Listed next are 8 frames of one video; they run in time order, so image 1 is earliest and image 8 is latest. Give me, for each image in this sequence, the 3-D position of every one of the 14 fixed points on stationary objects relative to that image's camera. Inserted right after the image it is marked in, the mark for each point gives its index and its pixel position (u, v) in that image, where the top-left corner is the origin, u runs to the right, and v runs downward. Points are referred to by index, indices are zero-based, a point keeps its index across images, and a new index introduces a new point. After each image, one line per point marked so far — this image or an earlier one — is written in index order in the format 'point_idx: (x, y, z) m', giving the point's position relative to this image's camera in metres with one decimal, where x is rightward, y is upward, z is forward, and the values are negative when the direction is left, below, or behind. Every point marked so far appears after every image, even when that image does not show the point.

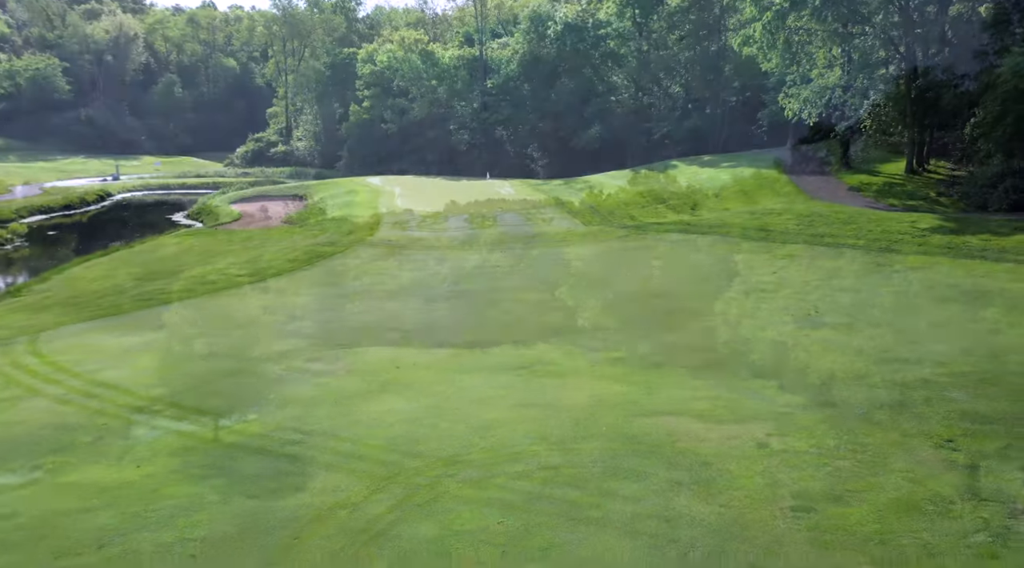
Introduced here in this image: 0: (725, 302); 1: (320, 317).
0: (+5.3, -0.5, +19.8) m
1: (-4.7, -0.8, +19.5) m
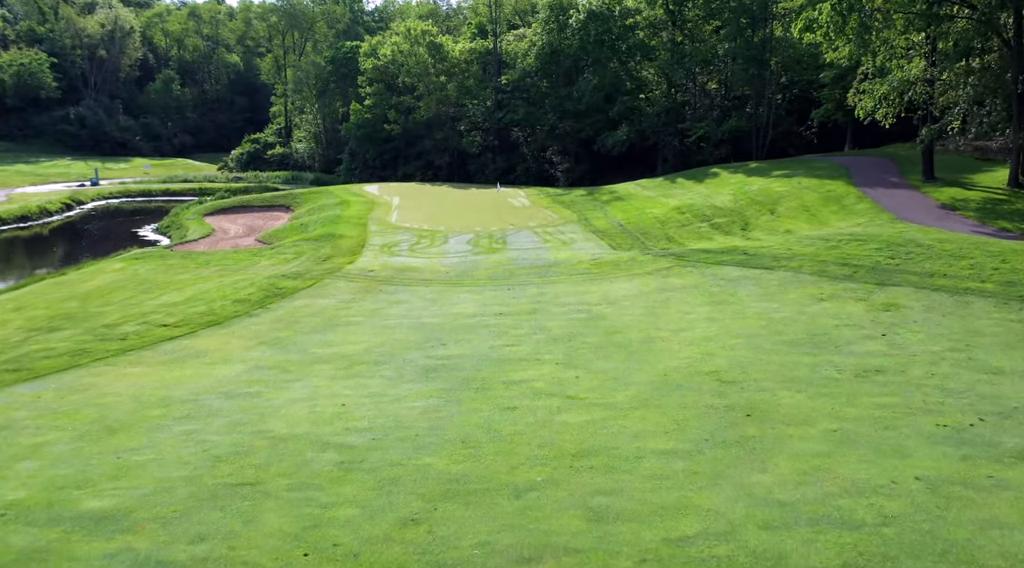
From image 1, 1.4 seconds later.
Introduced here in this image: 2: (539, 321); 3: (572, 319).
0: (+5.4, -1.9, +13.3) m
1: (-4.7, -2.2, +13.3) m
2: (+0.7, -1.0, +19.3) m
3: (+1.5, -0.9, +19.3) m
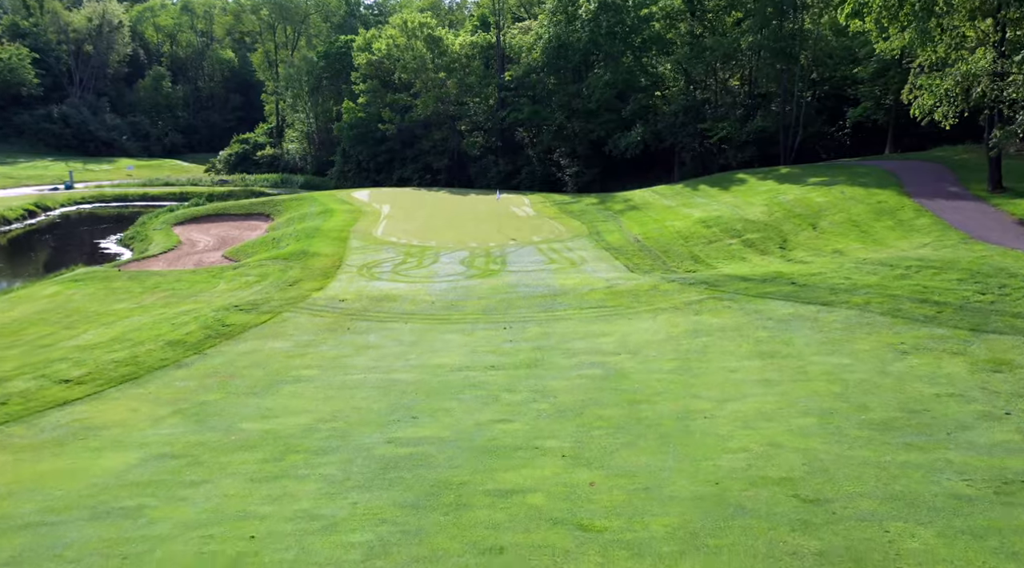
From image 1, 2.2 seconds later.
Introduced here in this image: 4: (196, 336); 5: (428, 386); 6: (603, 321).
0: (+5.2, -2.8, +9.0) m
1: (-4.9, -3.1, +9.0) m
2: (+0.6, -1.9, +15.0) m
3: (+1.4, -1.9, +15.0) m
4: (-7.3, -1.2, +18.1) m
5: (-1.6, -1.9, +14.9) m
6: (+2.2, -0.9, +19.4) m
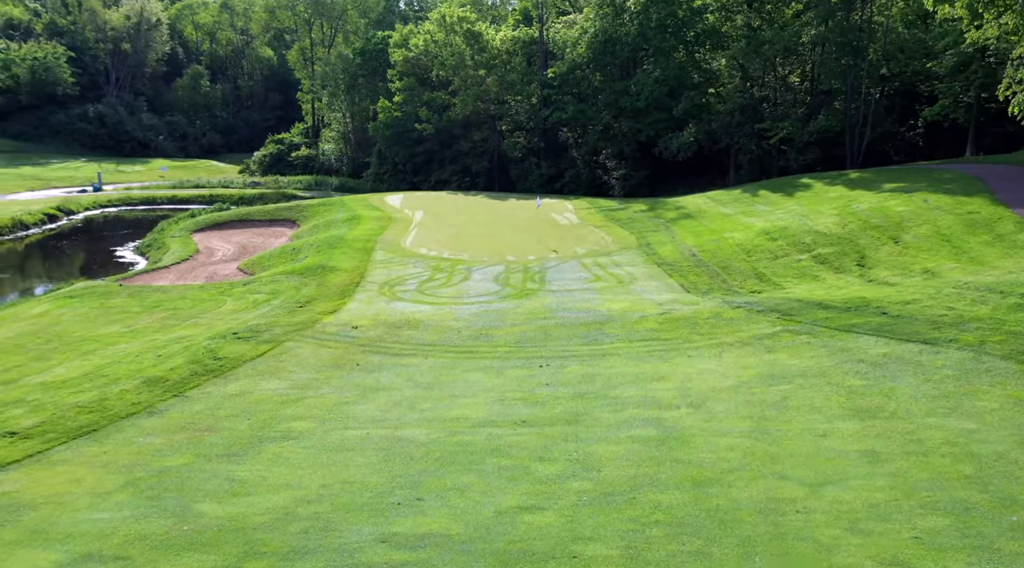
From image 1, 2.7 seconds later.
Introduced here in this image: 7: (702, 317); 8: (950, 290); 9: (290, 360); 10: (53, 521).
0: (+5.4, -3.5, +5.8) m
1: (-4.7, -3.7, +6.4) m
2: (+1.1, -2.5, +12.0) m
3: (+1.9, -2.5, +12.0) m
4: (-6.6, -1.8, +15.6) m
5: (-1.1, -2.6, +12.1) m
6: (+3.0, -1.5, +16.3) m
7: (+4.6, -0.8, +19.1) m
8: (+10.9, -0.1, +19.4) m
9: (-4.7, -1.6, +16.5) m
10: (-5.8, -3.0, +9.8) m
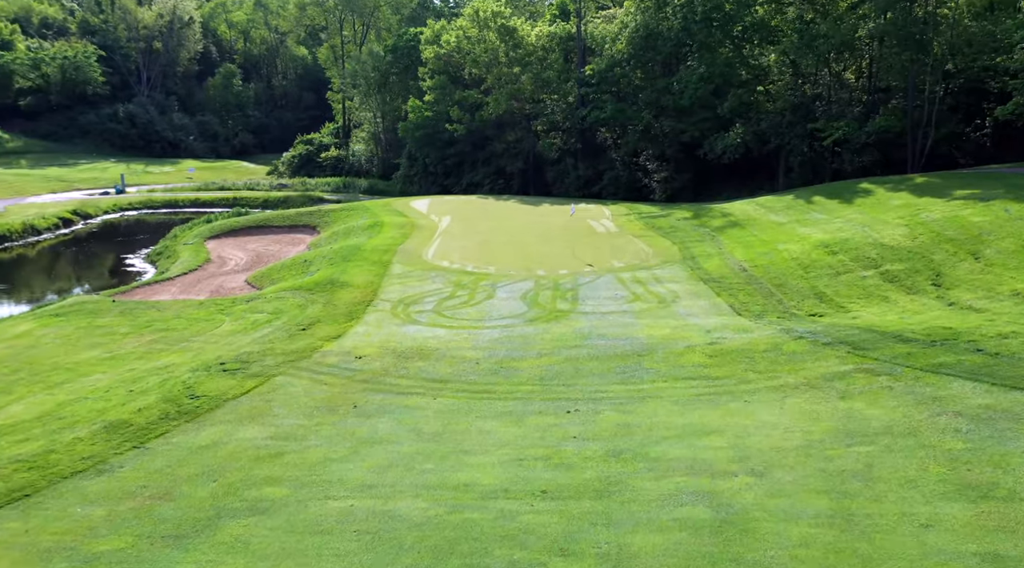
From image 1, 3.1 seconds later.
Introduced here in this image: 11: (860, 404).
0: (+5.3, -4.1, +3.1) m
1: (-4.8, -4.2, +4.2) m
2: (+1.3, -3.1, +9.5) m
3: (+2.1, -3.1, +9.5) m
4: (-6.3, -2.2, +13.4) m
5: (-0.9, -3.1, +9.7) m
6: (+3.4, -2.1, +13.7) m
7: (+5.2, -1.4, +16.4) m
8: (+11.4, -0.7, +16.5) m
9: (-4.3, -2.1, +14.3) m
10: (-5.7, -3.5, +7.7) m
11: (+5.9, -2.0, +13.4) m
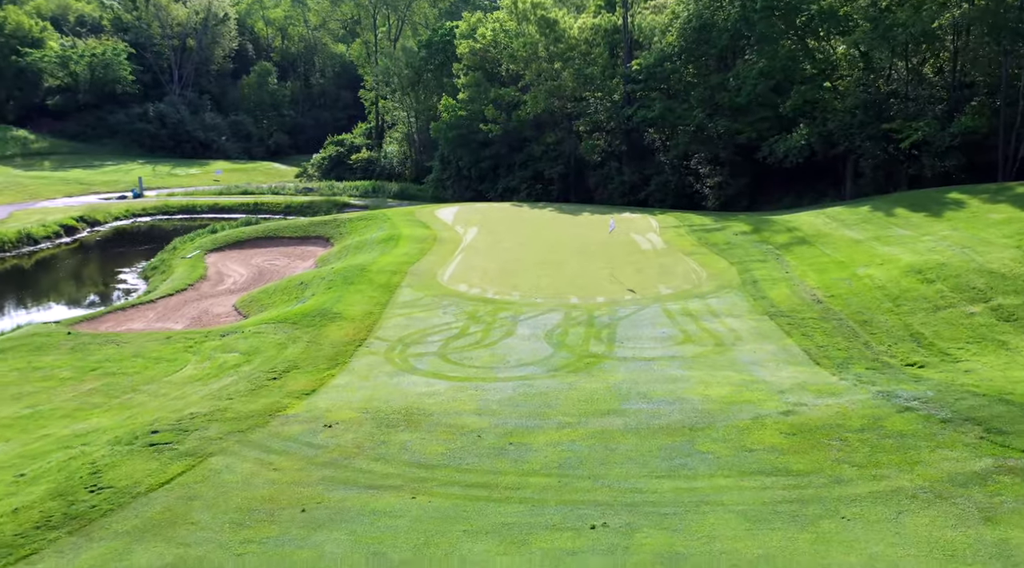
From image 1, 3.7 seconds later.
0: (+4.6, -5.0, -1.0) m
1: (-5.3, -4.9, +0.7) m
2: (+1.0, -3.9, +5.7) m
3: (+1.9, -3.9, +5.6) m
4: (-6.2, -3.0, +10.0) m
5: (-1.1, -3.9, +6.0) m
6: (+3.4, -3.0, +9.7) m
7: (+5.4, -2.2, +12.3) m
8: (+11.6, -1.7, +12.0) m
9: (-4.2, -2.9, +10.7) m
10: (-6.0, -4.3, +4.2) m
11: (+5.9, -2.9, +9.2) m
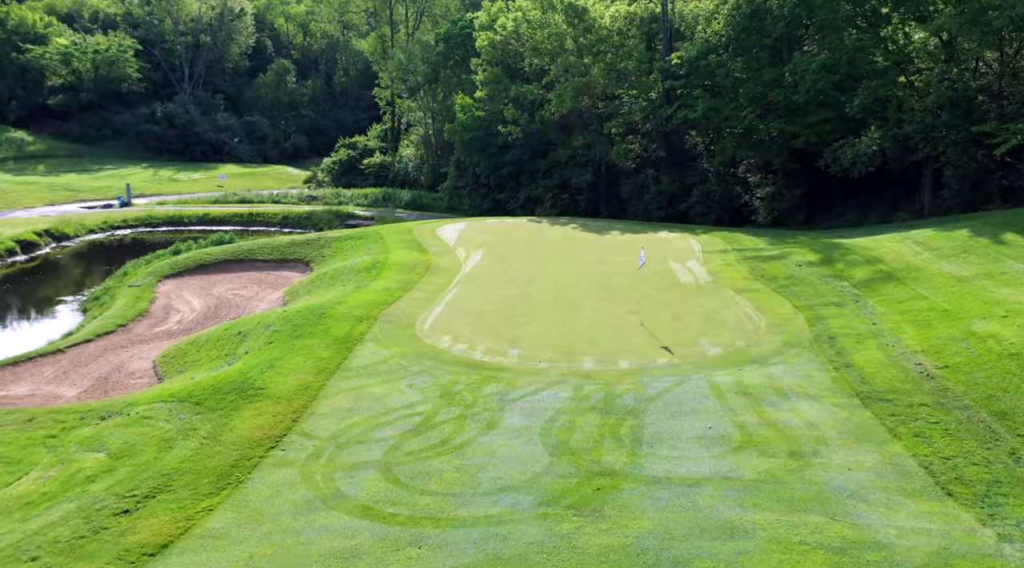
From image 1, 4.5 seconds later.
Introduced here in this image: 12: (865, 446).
0: (+3.4, -6.2, -6.5) m
1: (-6.5, -6.1, -4.4) m
2: (+0.1, -5.1, +0.3) m
3: (+1.0, -5.1, +0.2) m
4: (-6.9, -4.1, +5.0) m
5: (-2.0, -5.1, +0.7) m
6: (+2.7, -4.2, +4.2) m
7: (+4.8, -3.5, +6.8) m
8: (+11.0, -3.0, +6.1) m
9: (-4.9, -4.0, +5.6) m
10: (-7.0, -5.4, -0.8) m
11: (+5.2, -4.1, +3.6) m
12: (+5.5, -2.5, +12.1) m
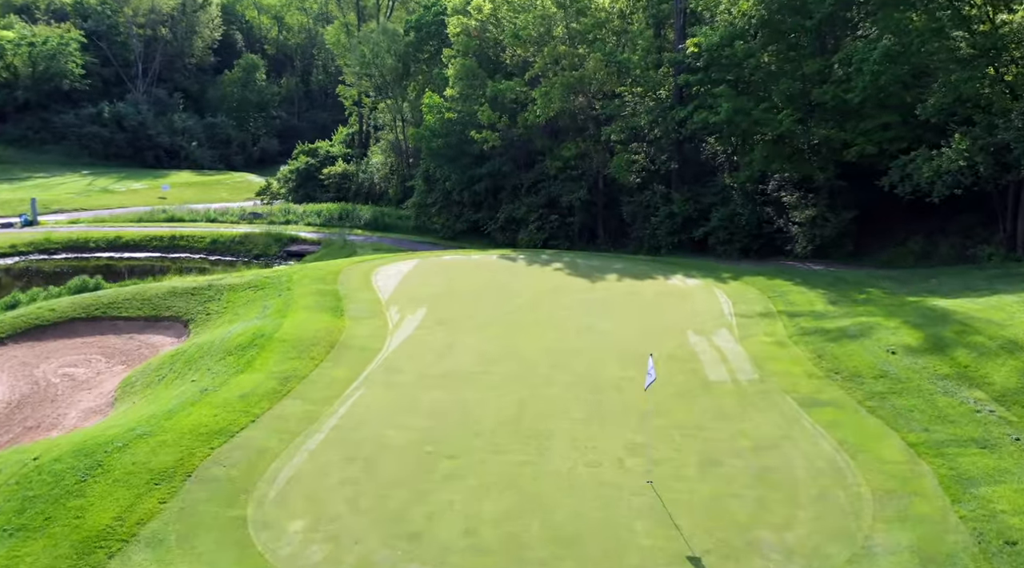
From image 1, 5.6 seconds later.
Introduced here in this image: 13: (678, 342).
0: (+2.0, -8.0, -14.4) m
1: (-7.8, -7.8, -12.2) m
2: (-1.2, -6.9, -7.6) m
3: (-0.3, -6.9, -7.8) m
4: (-8.2, -5.9, -2.9) m
5: (-3.3, -6.8, -7.2) m
6: (+1.4, -6.0, -3.7) m
7: (+3.5, -5.3, -1.2) m
8: (+9.8, -4.8, -1.8) m
9: (-6.1, -5.8, -2.3) m
10: (-8.3, -7.1, -8.7) m
11: (+3.9, -5.9, -4.3) m
12: (+4.3, -4.3, +4.2) m
13: (+3.5, -1.2, +16.3) m
